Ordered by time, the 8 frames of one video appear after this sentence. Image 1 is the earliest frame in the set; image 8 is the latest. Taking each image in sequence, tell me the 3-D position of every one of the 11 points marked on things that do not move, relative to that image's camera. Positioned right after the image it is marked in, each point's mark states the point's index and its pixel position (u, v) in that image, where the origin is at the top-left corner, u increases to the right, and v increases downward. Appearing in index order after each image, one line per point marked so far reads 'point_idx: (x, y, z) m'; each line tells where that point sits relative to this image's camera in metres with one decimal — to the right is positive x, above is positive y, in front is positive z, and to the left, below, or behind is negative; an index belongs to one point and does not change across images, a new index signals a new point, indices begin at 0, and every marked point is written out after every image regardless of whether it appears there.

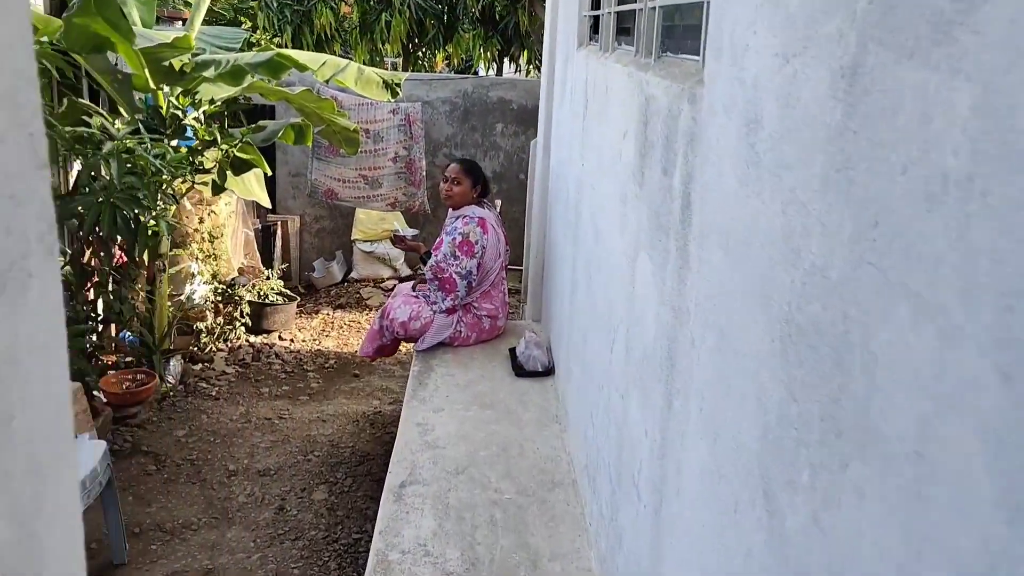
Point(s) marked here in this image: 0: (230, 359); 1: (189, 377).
0: (-2.1, -0.5, +6.1) m
1: (-2.2, -0.6, +5.7) m
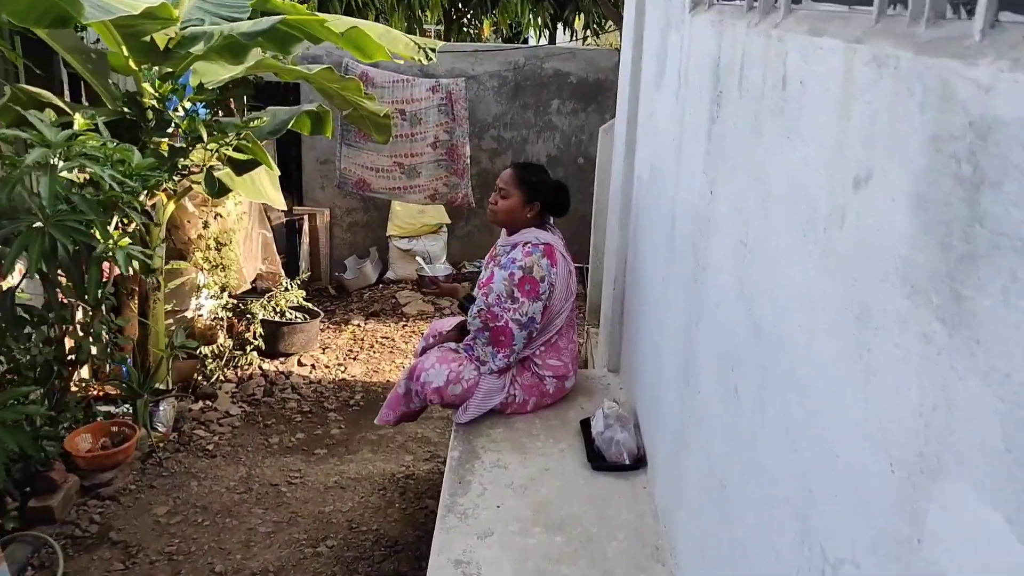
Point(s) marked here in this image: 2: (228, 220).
0: (-1.7, -0.7, +5.1) m
1: (-1.8, -0.8, +4.7) m
2: (-1.9, +0.5, +5.7) m
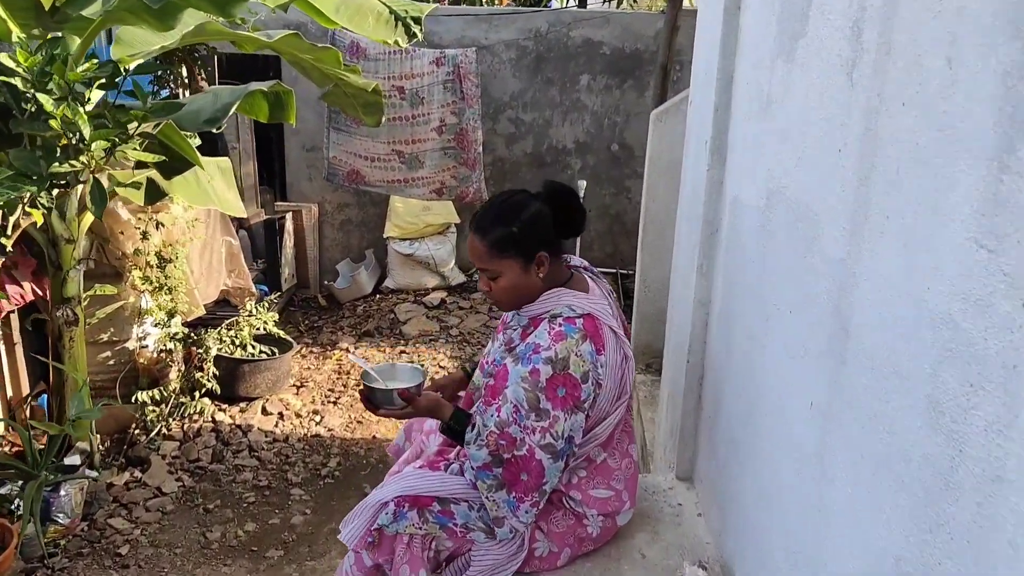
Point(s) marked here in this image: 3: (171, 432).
0: (-1.6, -0.8, +4.0) m
1: (-1.7, -0.9, +3.5) m
2: (-1.8, +0.3, +4.5) m
3: (-1.7, -0.7, +4.3) m
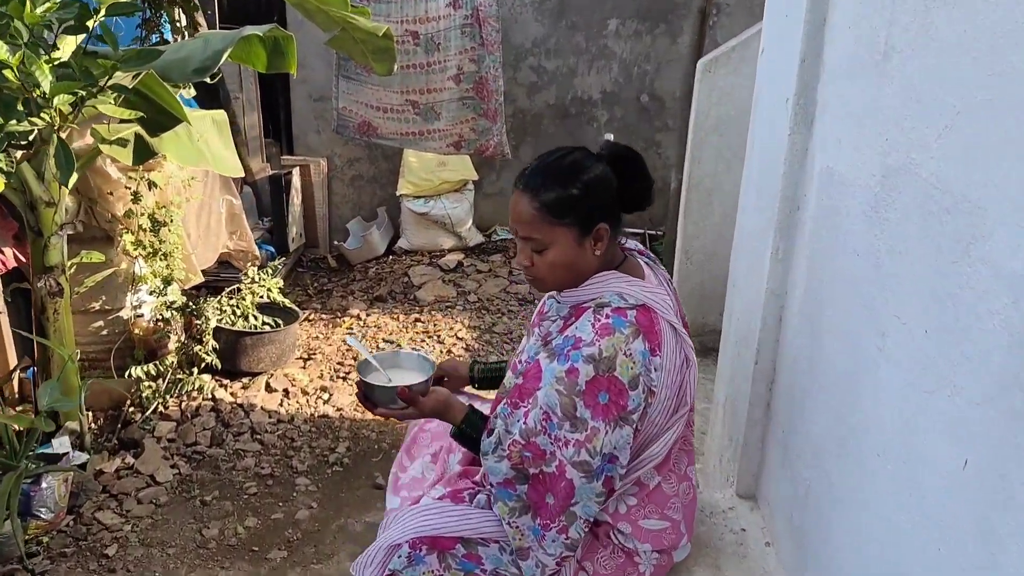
0: (-1.5, -0.7, +3.6) m
1: (-1.6, -0.8, +3.2) m
2: (-1.7, +0.5, +4.2) m
3: (-1.6, -0.6, +3.9) m
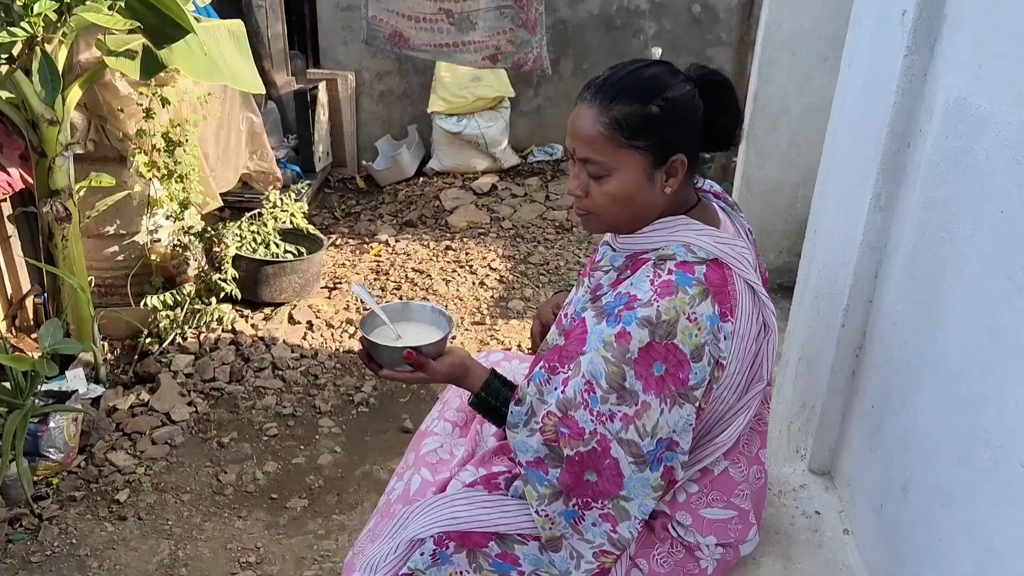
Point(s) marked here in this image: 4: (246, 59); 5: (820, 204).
0: (-1.3, -0.4, +3.4) m
1: (-1.5, -0.6, +3.1) m
2: (-1.5, +0.8, +3.9) m
3: (-1.5, -0.2, +3.7) m
4: (-1.2, +1.0, +3.6) m
5: (+0.7, +0.2, +2.0) m
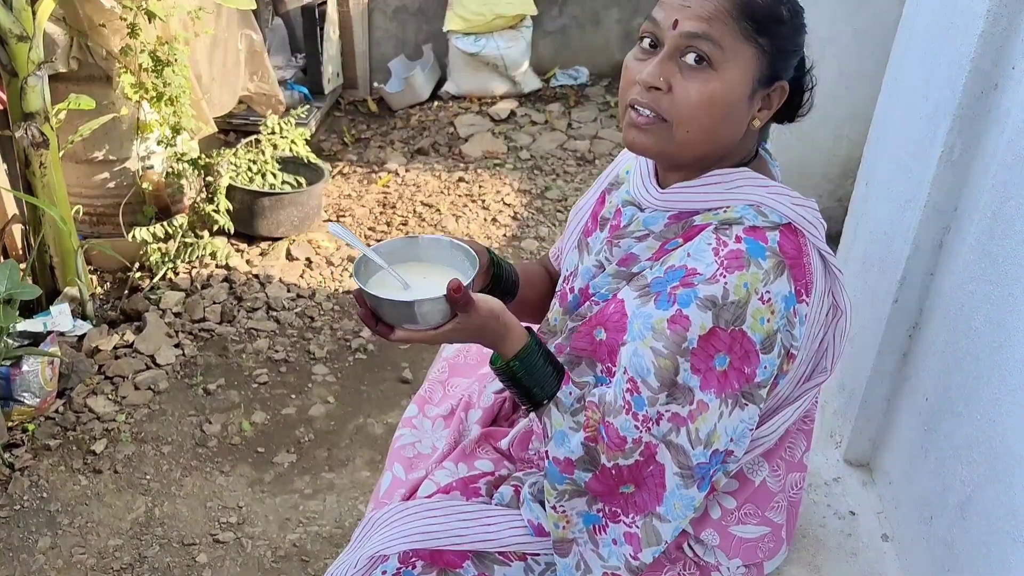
0: (-1.3, -0.1, +3.2) m
1: (-1.5, -0.3, +2.9) m
2: (-1.4, +1.1, +3.5) m
3: (-1.4, 0.0, +3.5) m
4: (-1.1, +1.3, +3.3) m
5: (+0.7, +0.3, +1.7) m
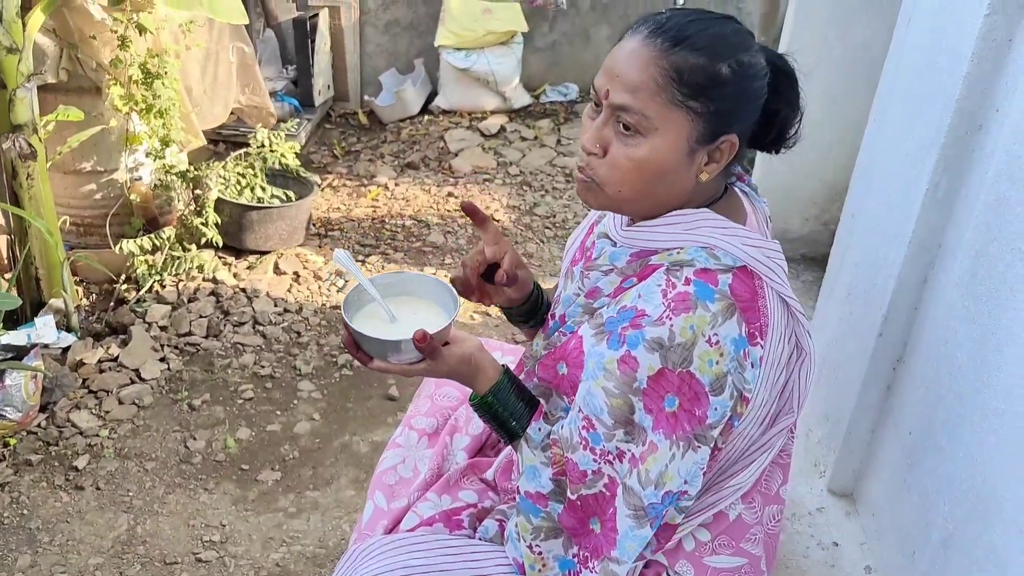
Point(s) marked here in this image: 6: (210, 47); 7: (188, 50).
0: (-1.3, -0.2, +3.2) m
1: (-1.5, -0.4, +2.9) m
2: (-1.5, +1.1, +3.5) m
3: (-1.5, 0.0, +3.5) m
4: (-1.1, +1.2, +3.3) m
5: (+0.7, +0.2, +1.7) m
6: (-1.4, +1.1, +3.9) m
7: (-1.5, +1.1, +3.8) m
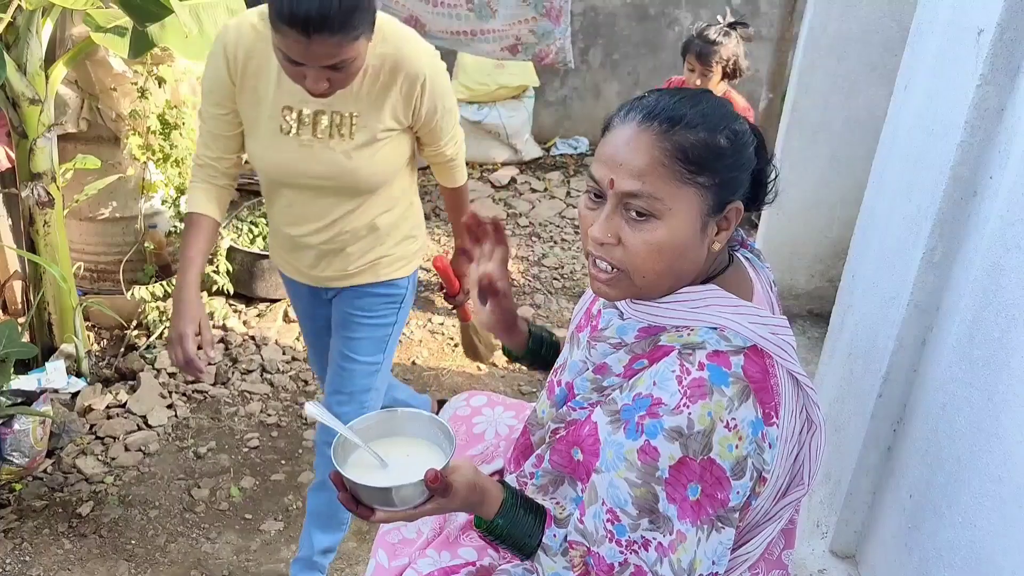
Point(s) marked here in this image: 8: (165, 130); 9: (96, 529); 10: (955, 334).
0: (-1.3, -0.4, +3.3) m
1: (-1.5, -0.5, +2.9) m
2: (-1.4, +0.9, +3.6) m
3: (-1.4, -0.2, +3.5) m
4: (-1.1, +1.0, +3.4) m
5: (+0.7, +0.1, +1.8) m
6: (-1.4, +0.9, +4.0) m
7: (-1.4, +0.9, +3.9) m
8: (-1.5, +0.7, +3.6) m
9: (-1.3, -0.7, +2.6) m
10: (+0.7, -0.1, +1.4) m
